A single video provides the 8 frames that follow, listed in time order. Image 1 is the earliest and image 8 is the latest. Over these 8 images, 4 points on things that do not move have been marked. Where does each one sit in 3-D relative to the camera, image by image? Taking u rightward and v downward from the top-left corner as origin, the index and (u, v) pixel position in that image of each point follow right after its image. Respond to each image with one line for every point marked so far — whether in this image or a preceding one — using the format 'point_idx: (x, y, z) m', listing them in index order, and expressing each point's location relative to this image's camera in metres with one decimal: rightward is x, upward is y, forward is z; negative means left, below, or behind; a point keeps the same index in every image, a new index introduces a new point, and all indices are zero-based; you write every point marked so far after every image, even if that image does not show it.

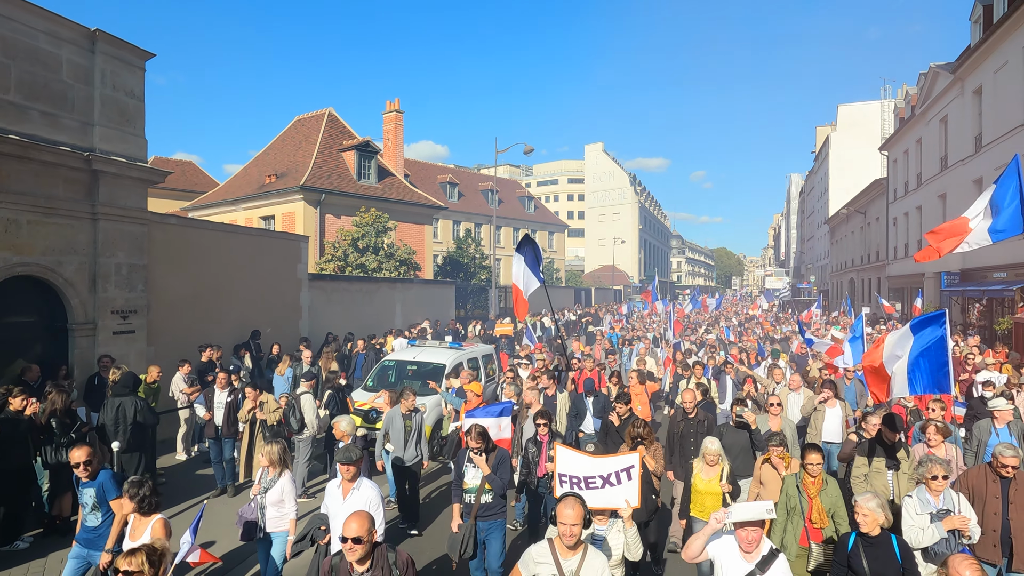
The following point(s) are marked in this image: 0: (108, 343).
0: (-6.4, -0.9, +10.5) m
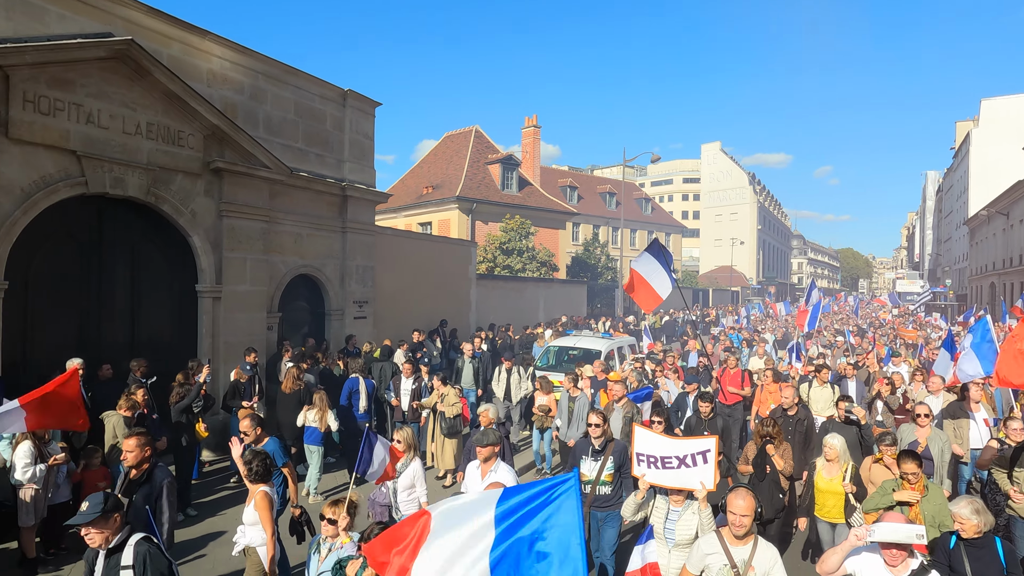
0: (-3.4, -0.8, +14.0) m
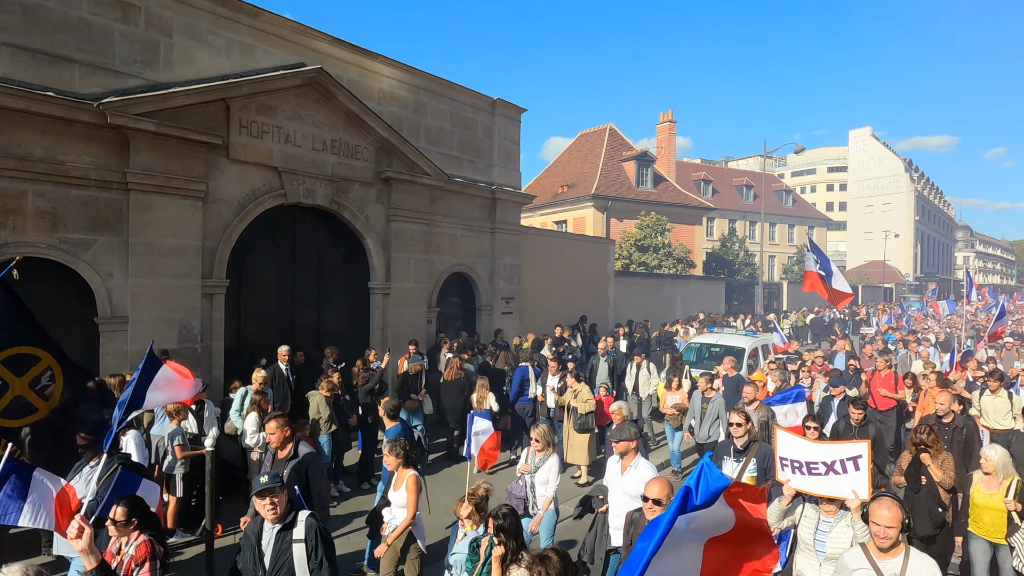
0: (-0.3, -0.7, +14.9) m
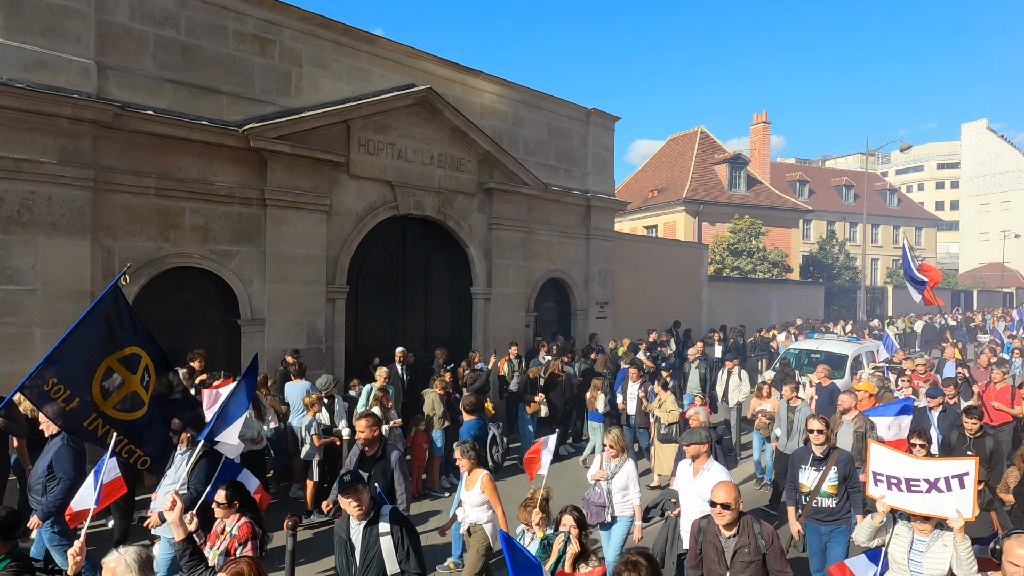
0: (+1.9, -0.8, +15.2) m
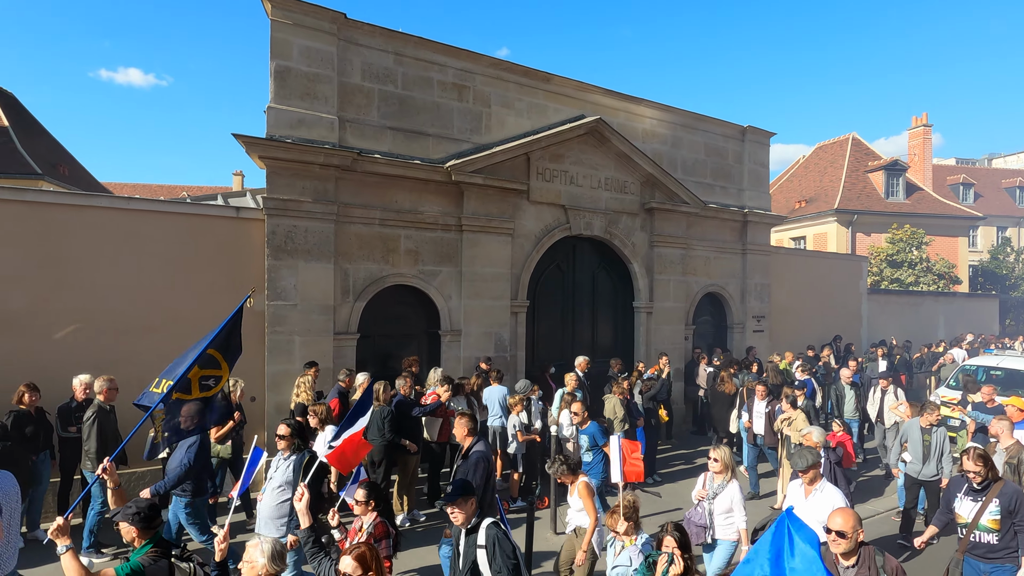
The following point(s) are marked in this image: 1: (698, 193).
0: (+5.6, -1.1, +15.4) m
1: (+4.1, +2.1, +14.6) m
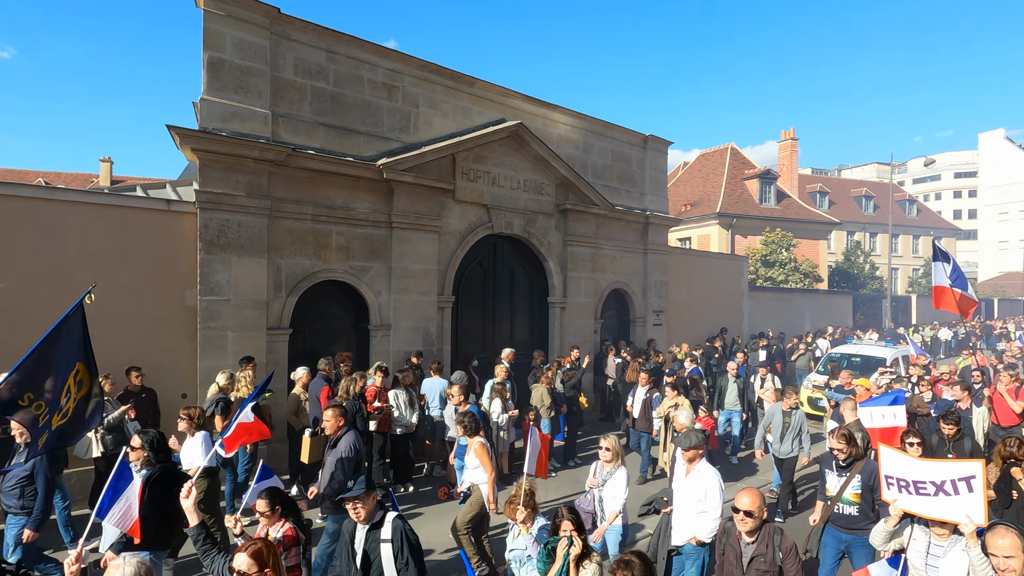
0: (+3.5, -1.1, +16.7) m
1: (+2.2, +2.2, +15.6) m
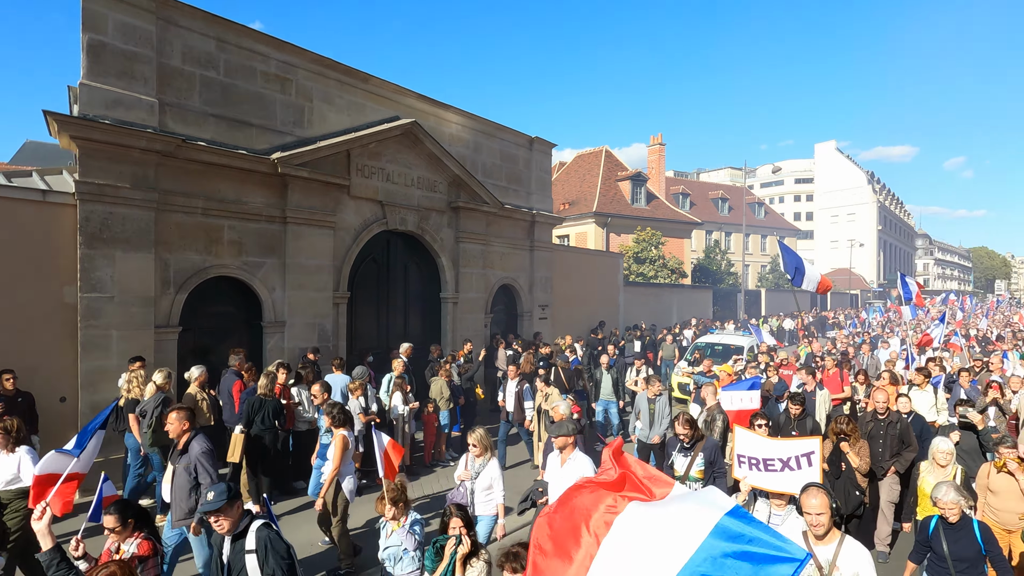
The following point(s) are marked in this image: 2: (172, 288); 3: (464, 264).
0: (+0.7, -0.9, +17.5) m
1: (-0.4, +2.3, +16.1) m
2: (-4.8, 0.0, +9.4) m
3: (-1.1, +0.5, +14.9) m
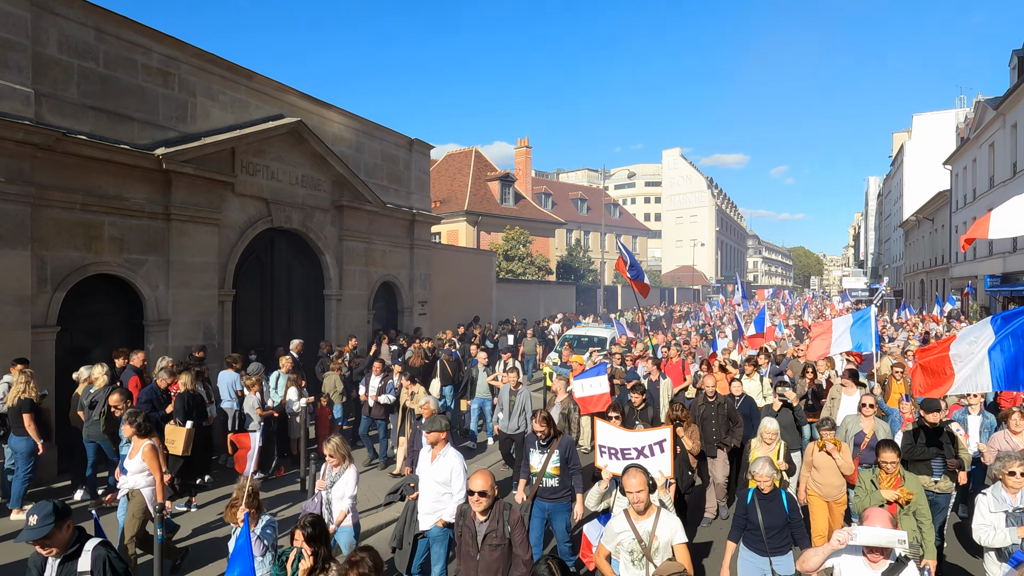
0: (-2.6, -0.9, +18.1) m
1: (-3.4, +2.4, +16.5) m
2: (-6.3, 0.0, +9.0) m
3: (-3.8, +0.6, +15.2) m
